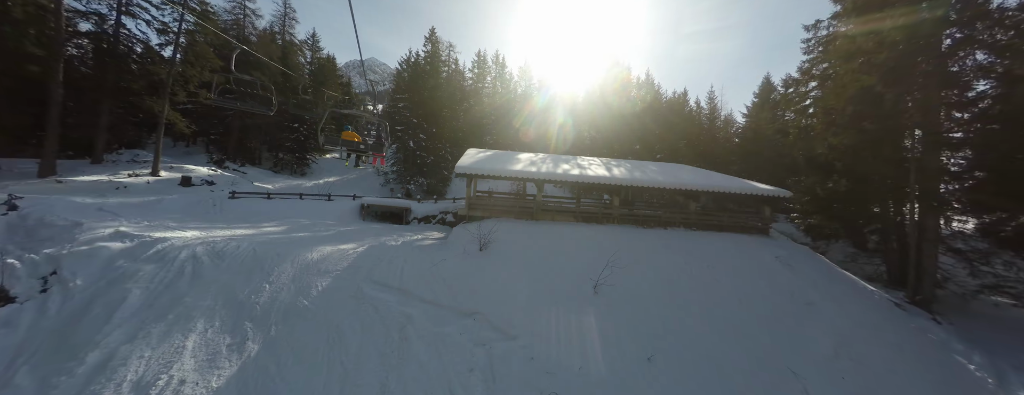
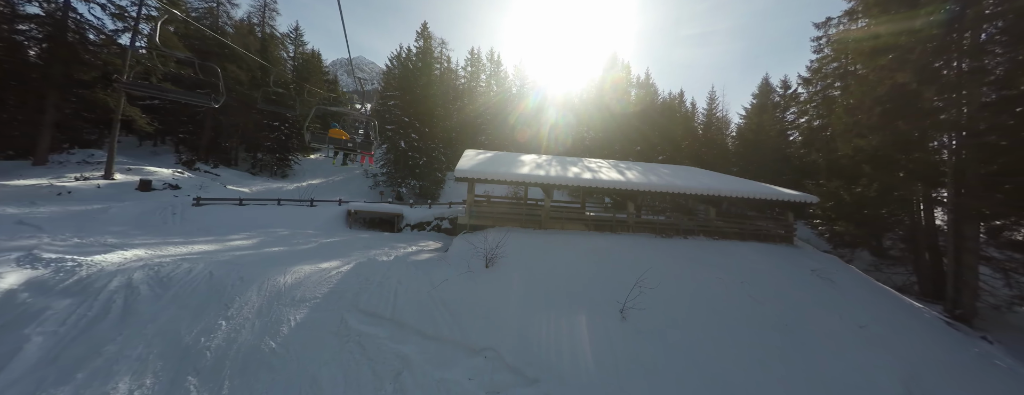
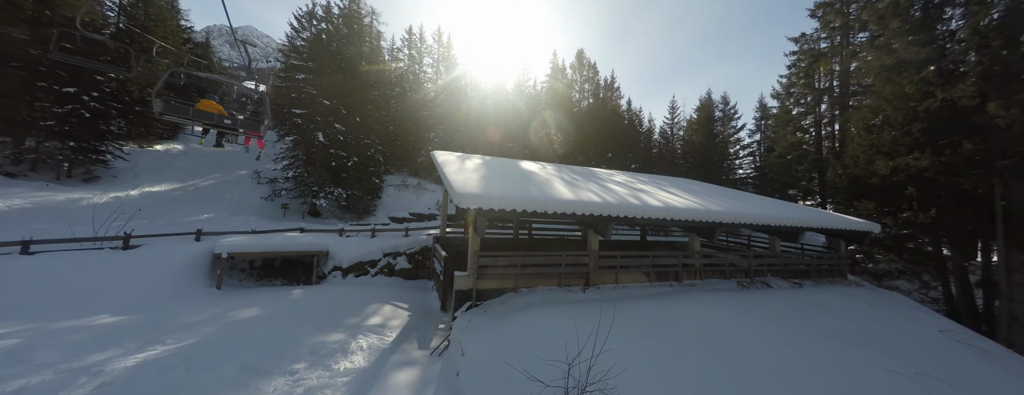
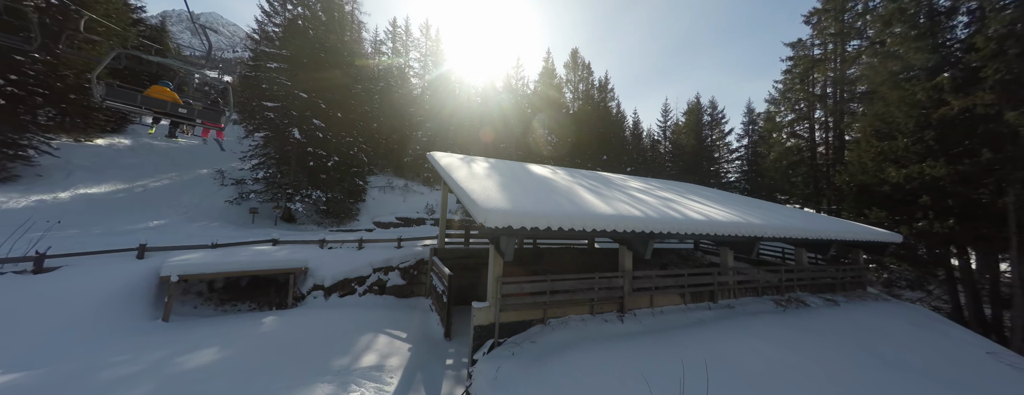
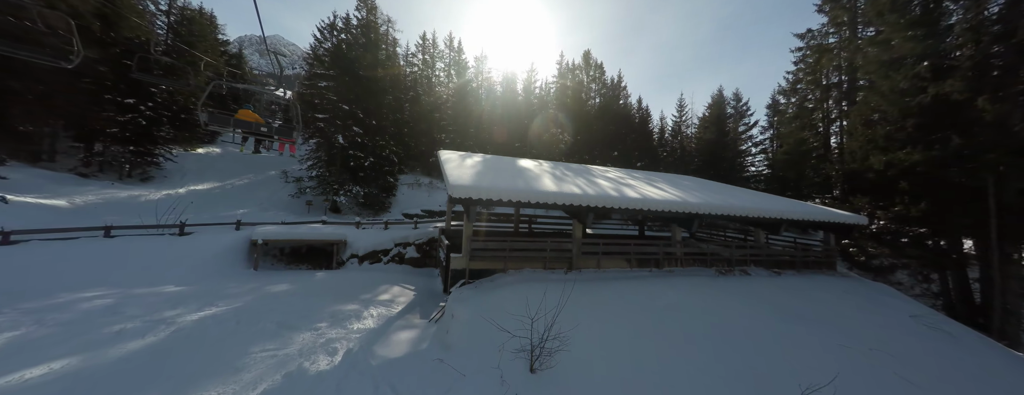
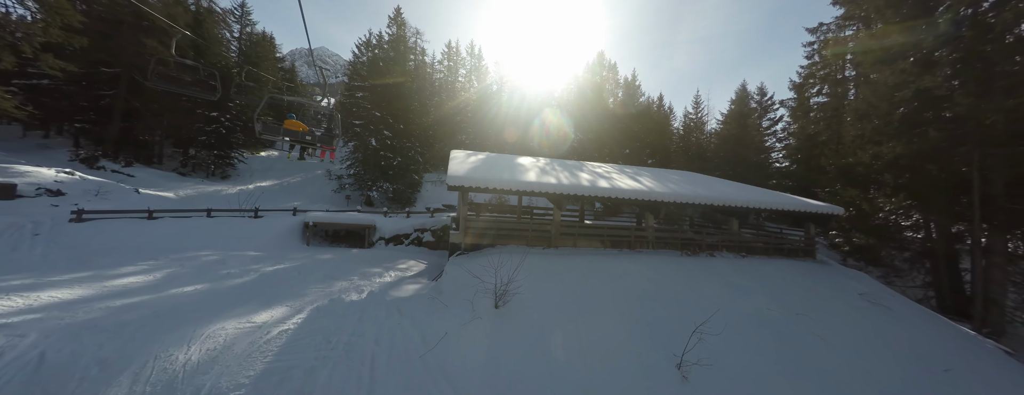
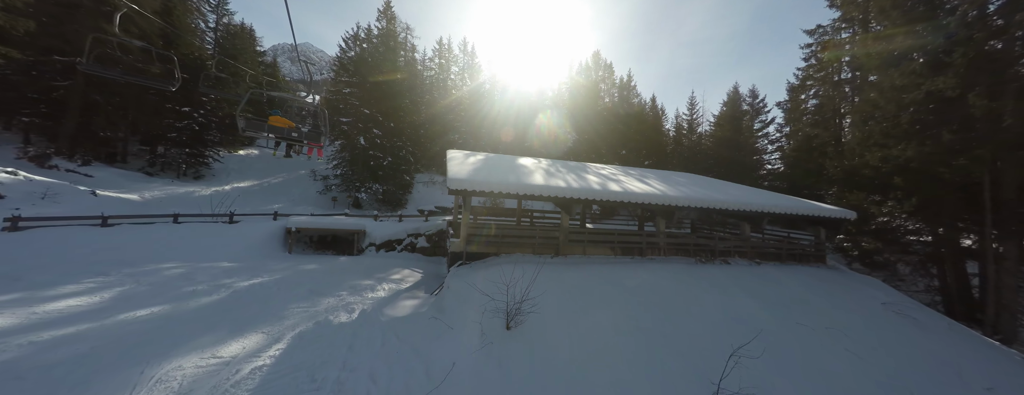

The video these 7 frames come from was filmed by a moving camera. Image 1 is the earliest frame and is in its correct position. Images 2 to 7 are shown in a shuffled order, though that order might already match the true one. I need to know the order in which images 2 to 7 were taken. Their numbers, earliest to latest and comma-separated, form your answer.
2, 6, 7, 5, 3, 4
